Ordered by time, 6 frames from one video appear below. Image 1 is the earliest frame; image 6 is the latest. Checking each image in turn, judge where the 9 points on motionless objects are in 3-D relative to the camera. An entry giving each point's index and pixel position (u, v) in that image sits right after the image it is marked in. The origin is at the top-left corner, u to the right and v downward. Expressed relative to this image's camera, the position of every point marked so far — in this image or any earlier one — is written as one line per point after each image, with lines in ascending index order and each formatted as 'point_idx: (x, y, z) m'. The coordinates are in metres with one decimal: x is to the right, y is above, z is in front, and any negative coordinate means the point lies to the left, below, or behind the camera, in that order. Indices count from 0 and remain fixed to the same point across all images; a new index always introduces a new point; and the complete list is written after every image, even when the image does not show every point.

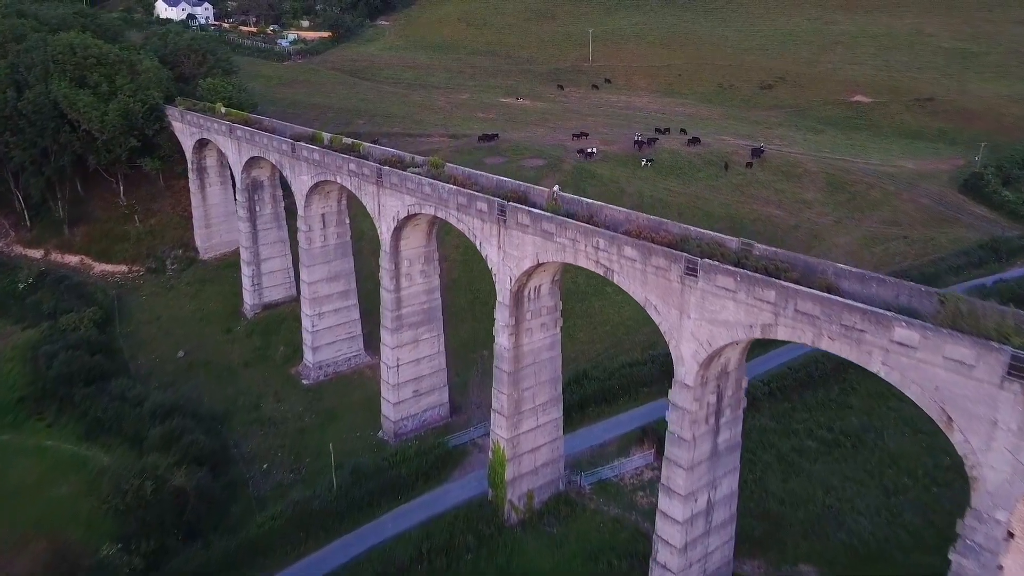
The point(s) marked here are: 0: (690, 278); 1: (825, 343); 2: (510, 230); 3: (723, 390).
0: (+3.0, +0.2, +14.3) m
1: (+4.6, -0.8, +12.5) m
2: (0.0, +1.2, +18.1) m
3: (+3.8, -1.8, +15.3) m
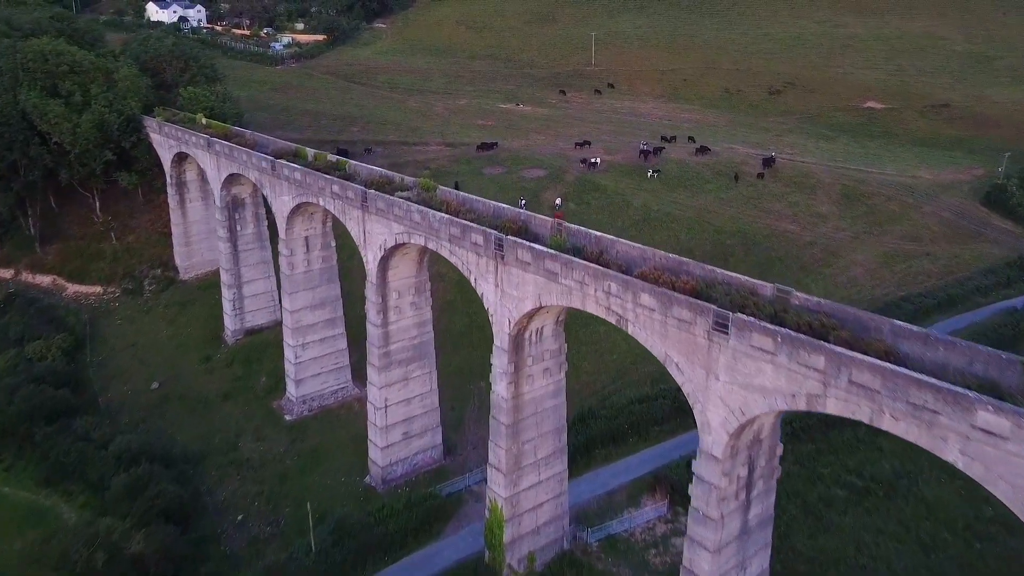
0: (+2.9, -0.7, +12.2) m
1: (+4.5, -1.6, +10.4) m
2: (-0.1, +0.4, +16.0) m
3: (+3.7, -2.6, +13.2) m
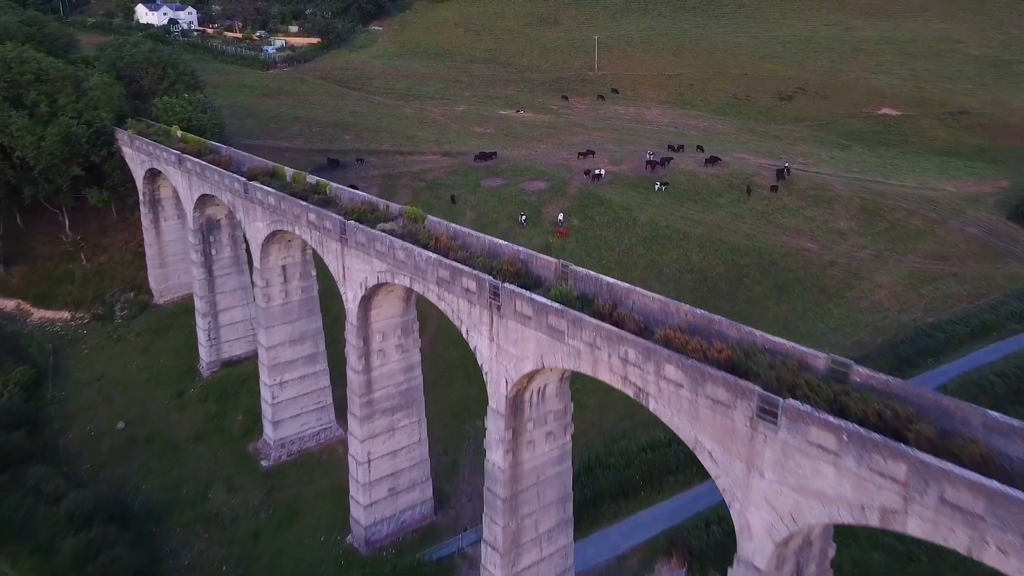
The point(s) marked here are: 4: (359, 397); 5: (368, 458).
0: (+2.9, -1.5, +9.8) m
1: (+4.5, -2.5, +8.1) m
2: (-0.1, -0.5, +13.6) m
3: (+3.7, -3.5, +10.9) m
4: (-3.3, -2.4, +18.6) m
5: (-3.2, -3.8, +19.2) m
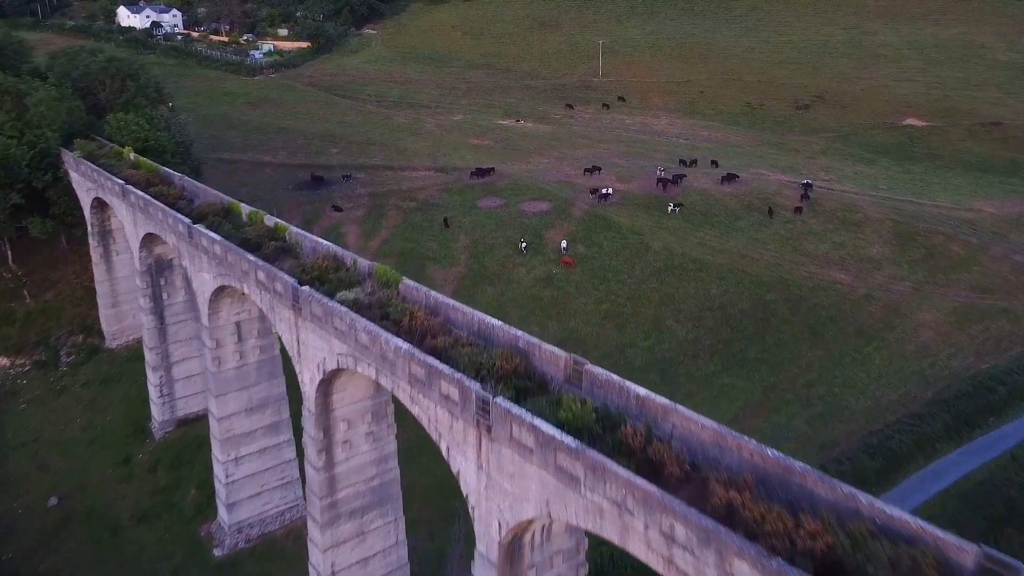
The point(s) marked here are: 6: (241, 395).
0: (+2.8, -2.9, +6.2) m
1: (+4.4, -3.8, +4.4) m
2: (-0.2, -1.8, +10.0) m
3: (+3.6, -4.9, +7.2) m
4: (-3.4, -3.7, +15.0) m
5: (-3.3, -5.1, +15.6) m
6: (-6.1, -2.4, +19.3) m
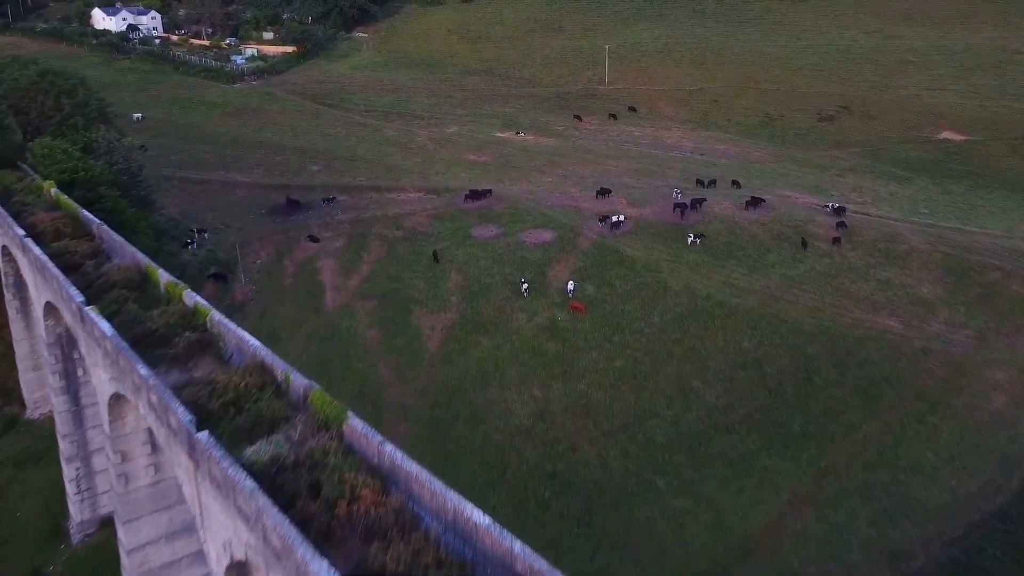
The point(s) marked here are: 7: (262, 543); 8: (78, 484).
0: (+2.8, -4.5, +1.8) m
1: (+4.4, -5.5, 0.0) m
2: (-0.2, -3.4, +5.6) m
3: (+3.6, -6.5, +2.8) m
4: (-3.4, -5.3, +10.6) m
5: (-3.3, -6.7, +11.2) m
6: (-6.2, -4.0, +14.9) m
7: (-2.4, -2.5, +8.2) m
8: (-9.7, -4.3, +19.1) m
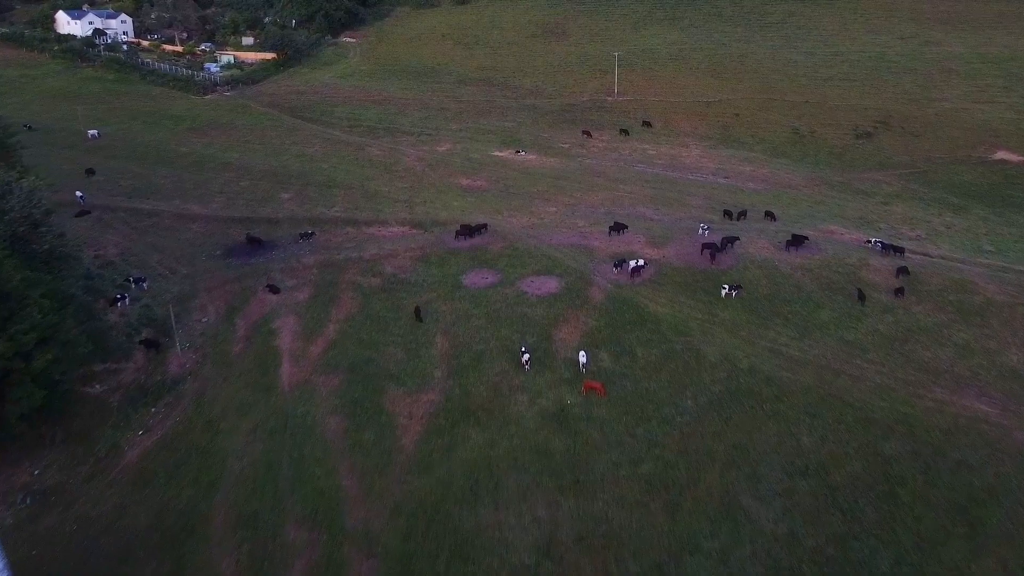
0: (+2.7, -6.4, -3.7) m
1: (+4.3, -7.4, -5.5) m
2: (-0.3, -5.4, +0.1) m
3: (+3.5, -8.4, -2.7) m
4: (-3.5, -7.2, +5.1) m
5: (-3.4, -8.7, +5.7) m
6: (-6.2, -6.0, +9.4) m
7: (-2.4, -4.4, +2.7) m
8: (-9.7, -6.3, +13.6) m
